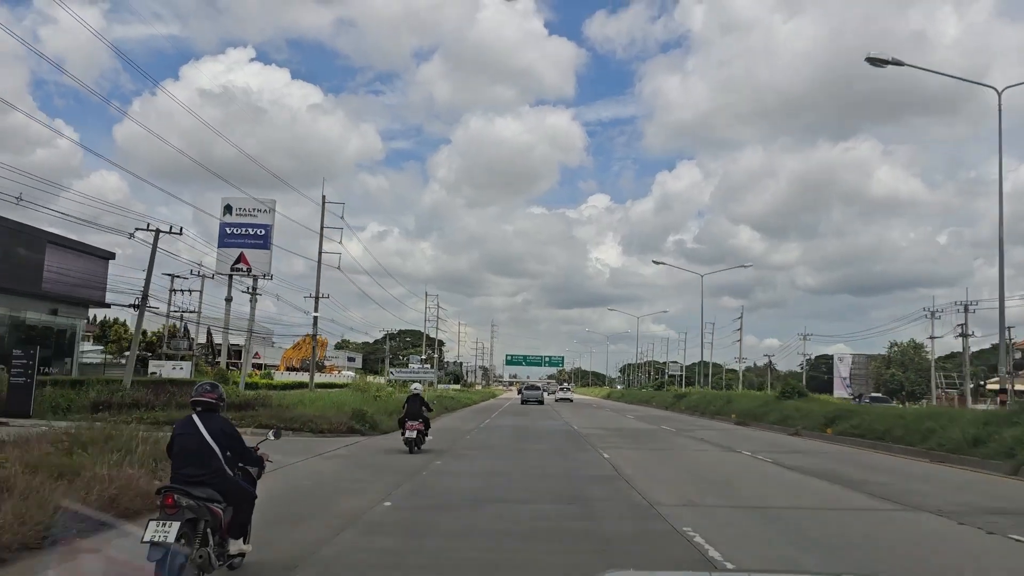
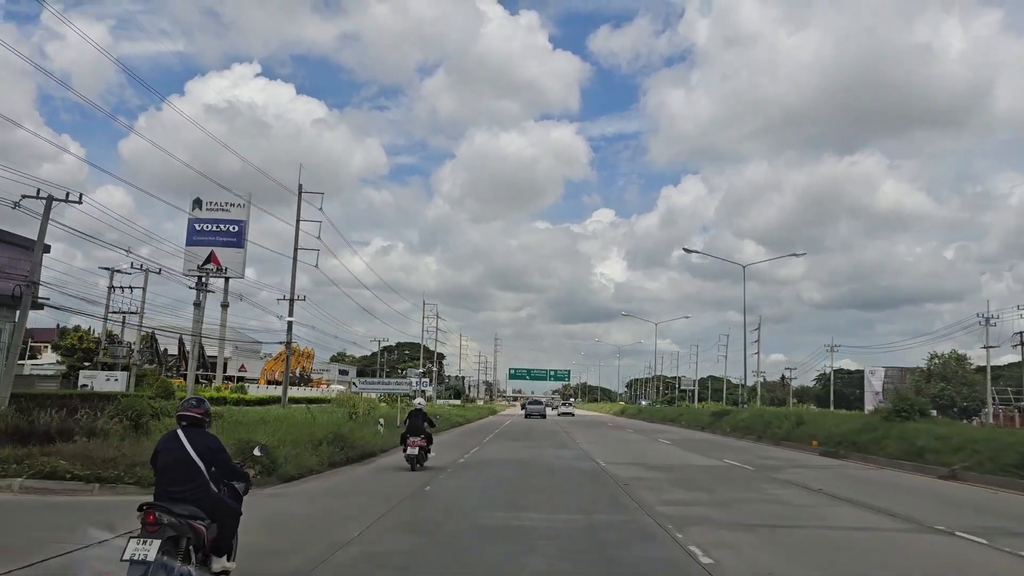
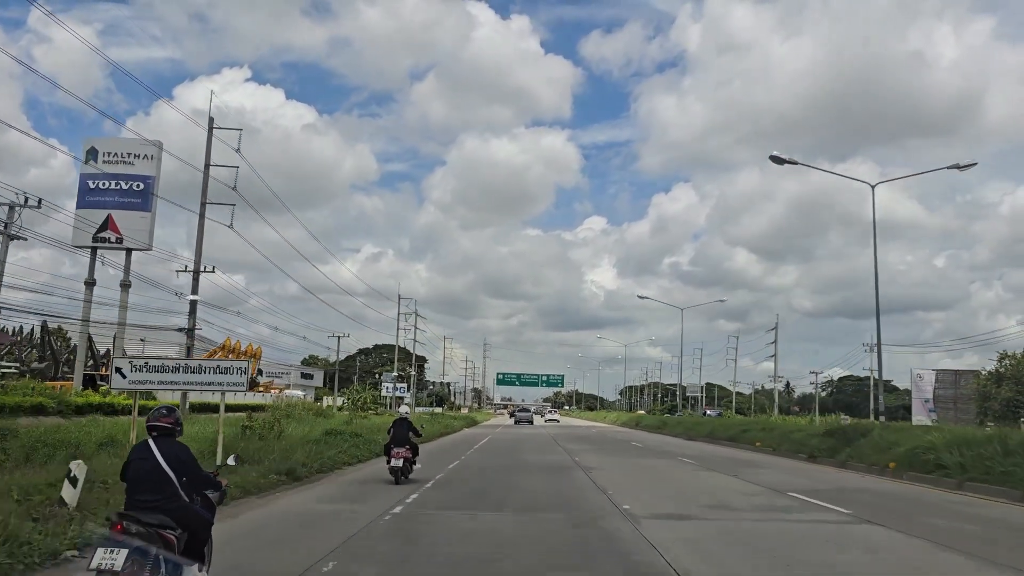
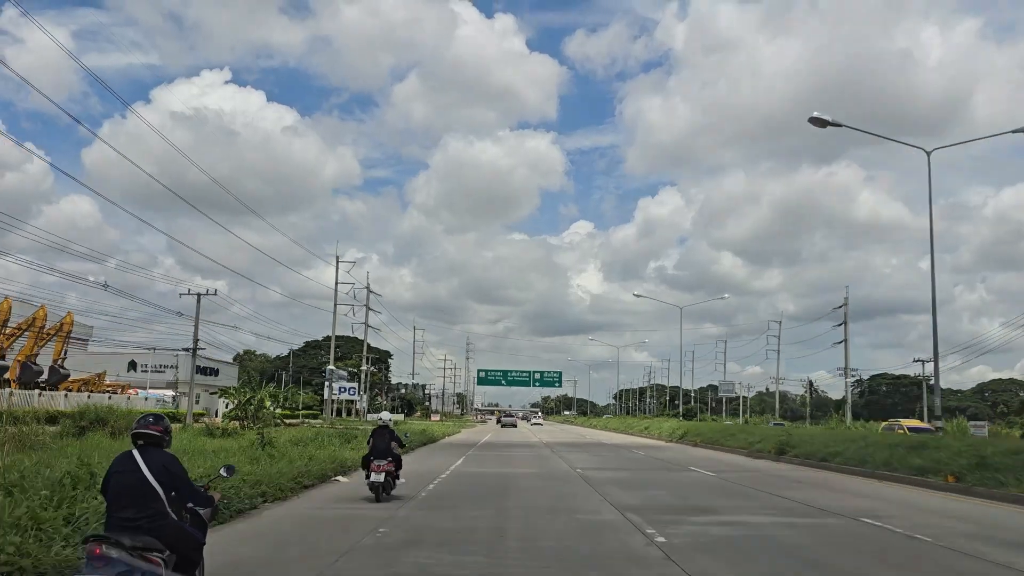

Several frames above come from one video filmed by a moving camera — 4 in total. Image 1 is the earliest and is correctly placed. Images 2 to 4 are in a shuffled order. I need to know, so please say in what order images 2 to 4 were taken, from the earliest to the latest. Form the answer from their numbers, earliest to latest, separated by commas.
2, 3, 4
